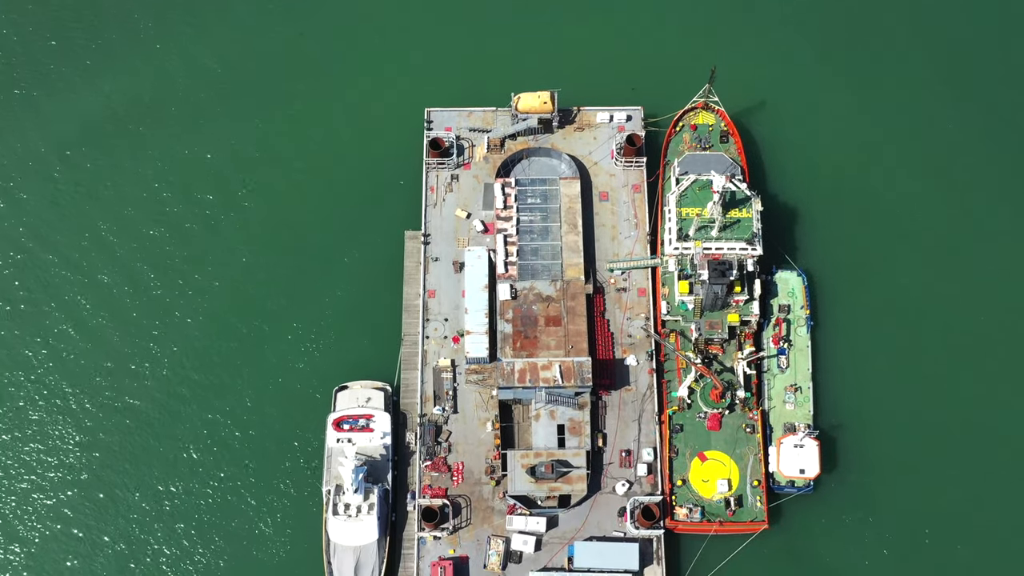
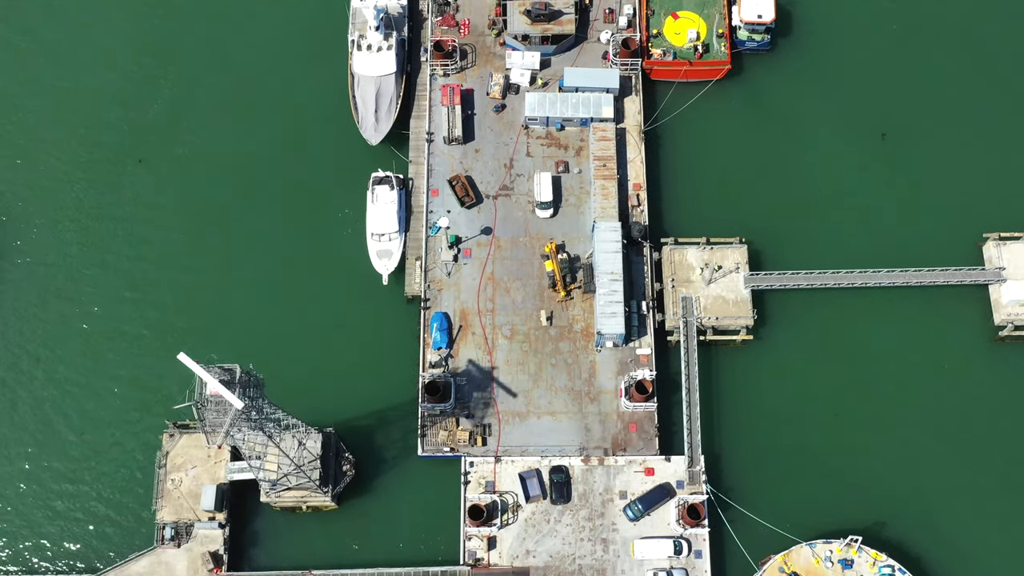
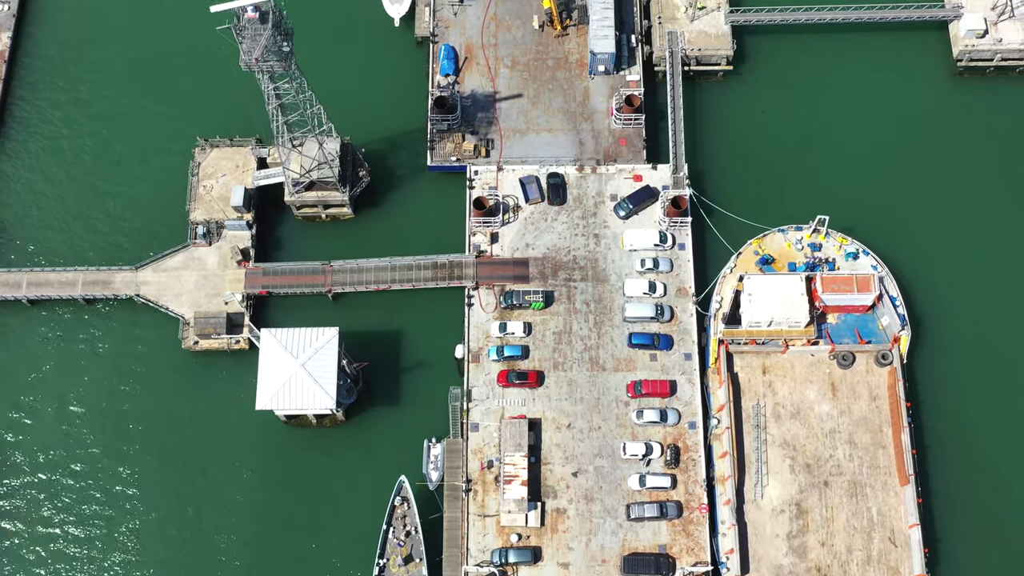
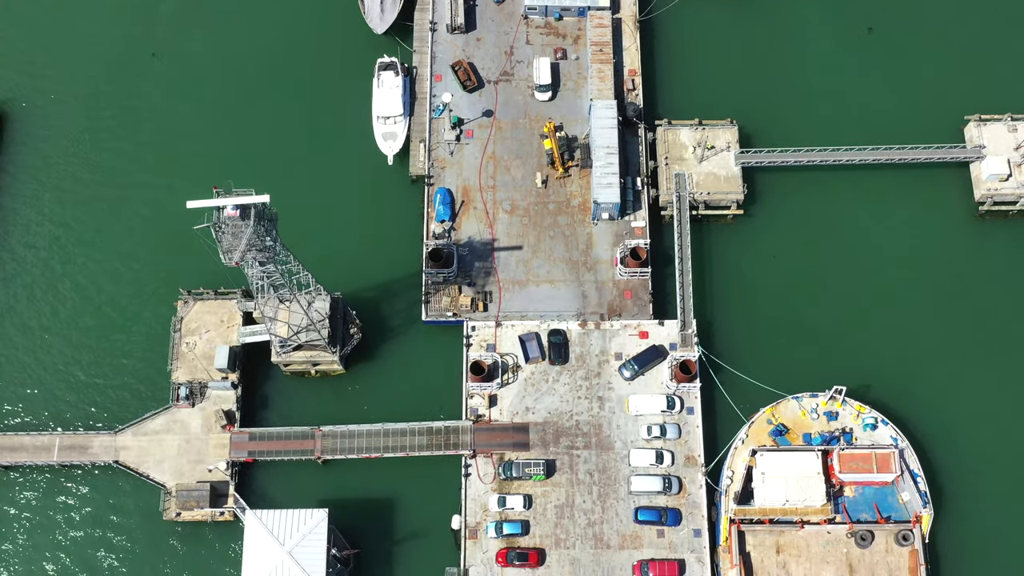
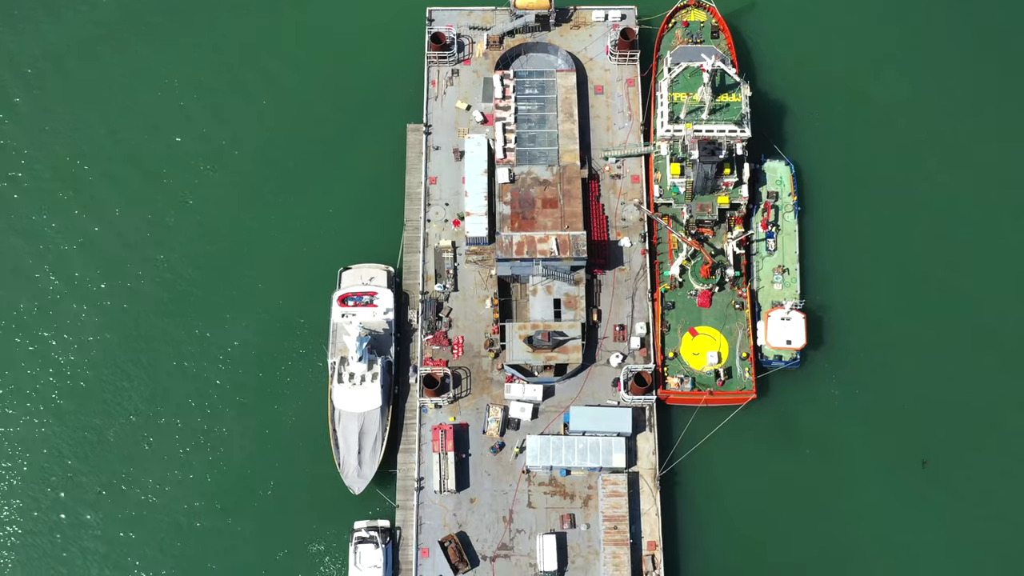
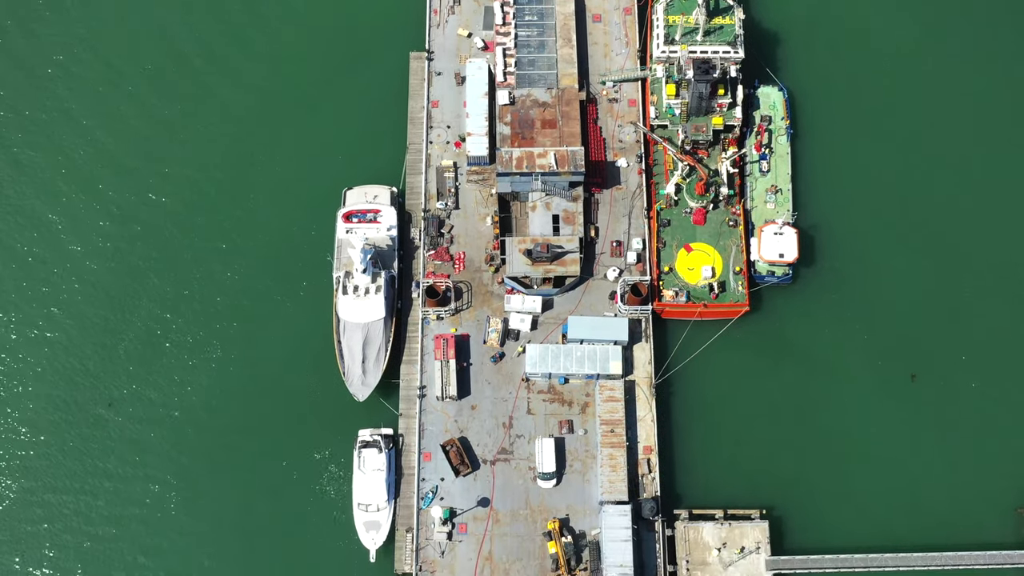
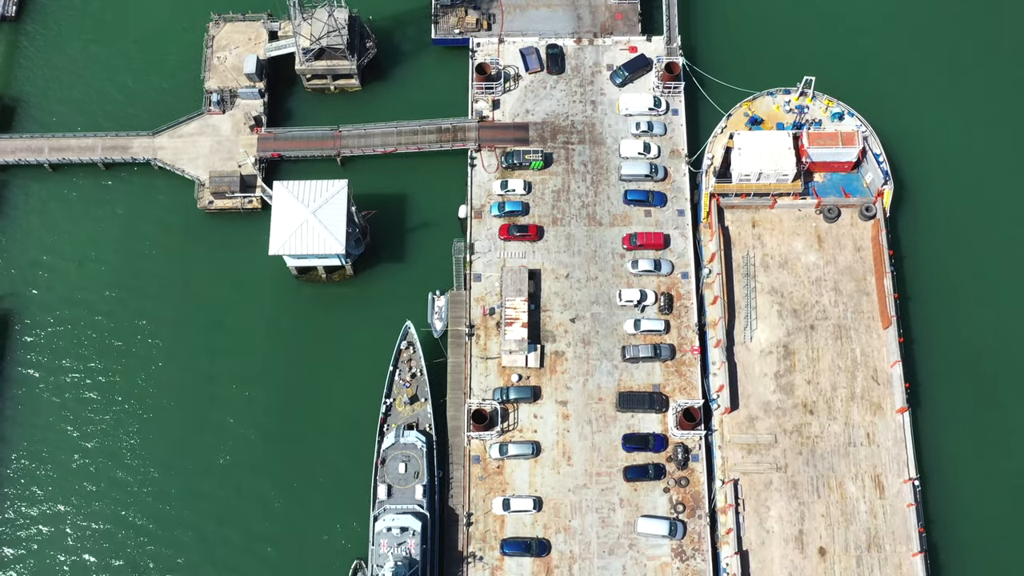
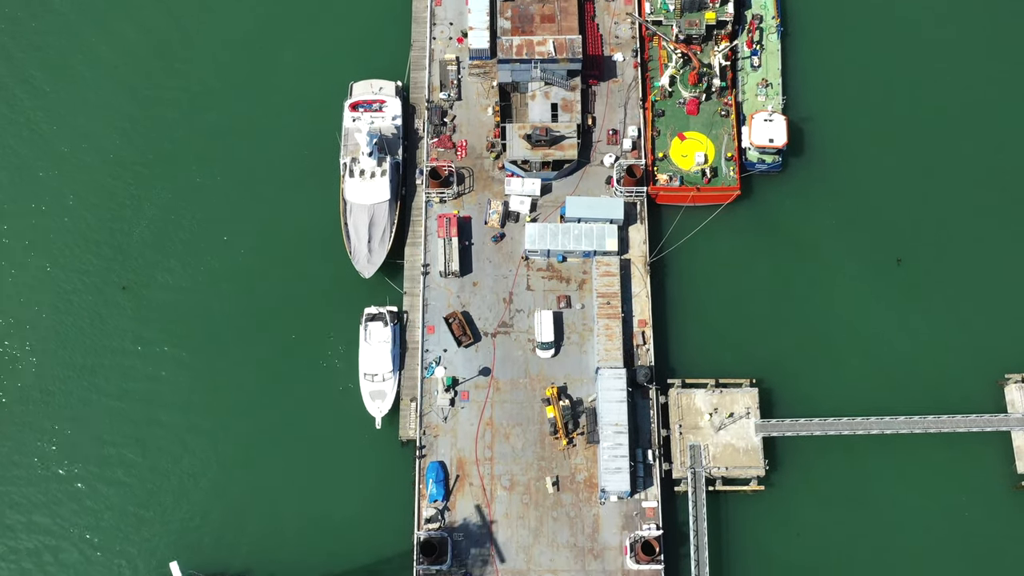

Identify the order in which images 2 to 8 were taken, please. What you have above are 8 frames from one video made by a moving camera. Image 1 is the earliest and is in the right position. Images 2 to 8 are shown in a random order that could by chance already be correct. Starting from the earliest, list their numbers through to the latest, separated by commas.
5, 6, 8, 2, 4, 3, 7
